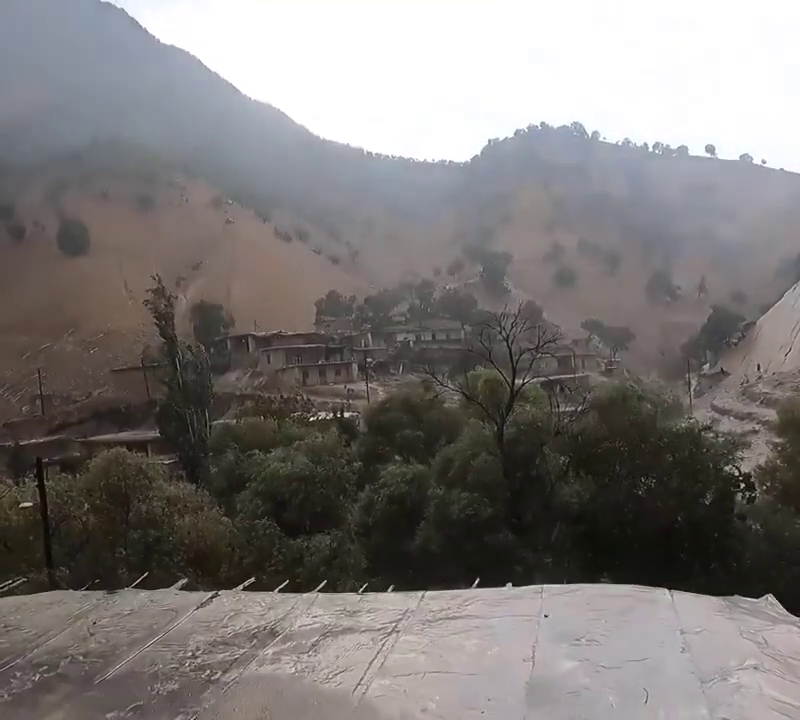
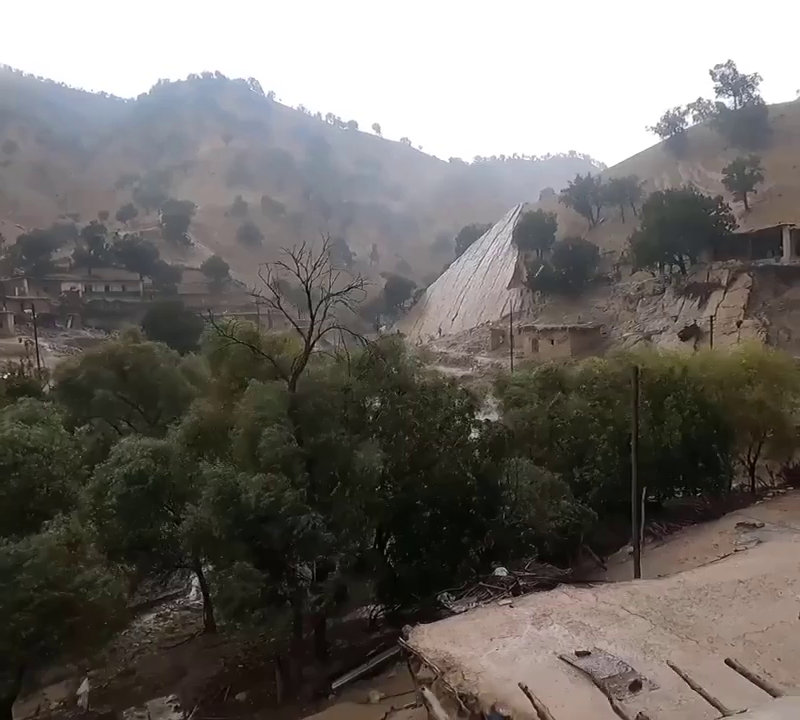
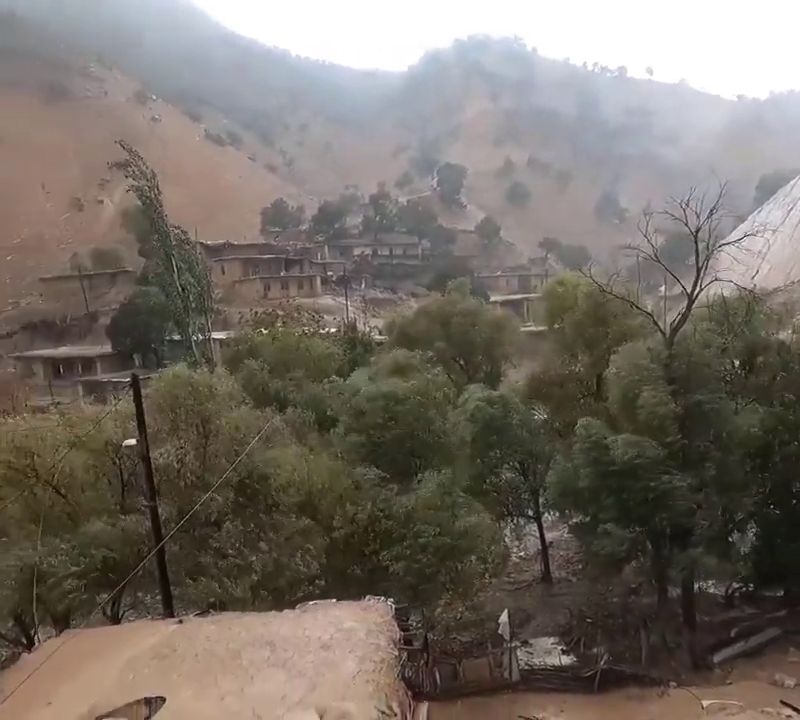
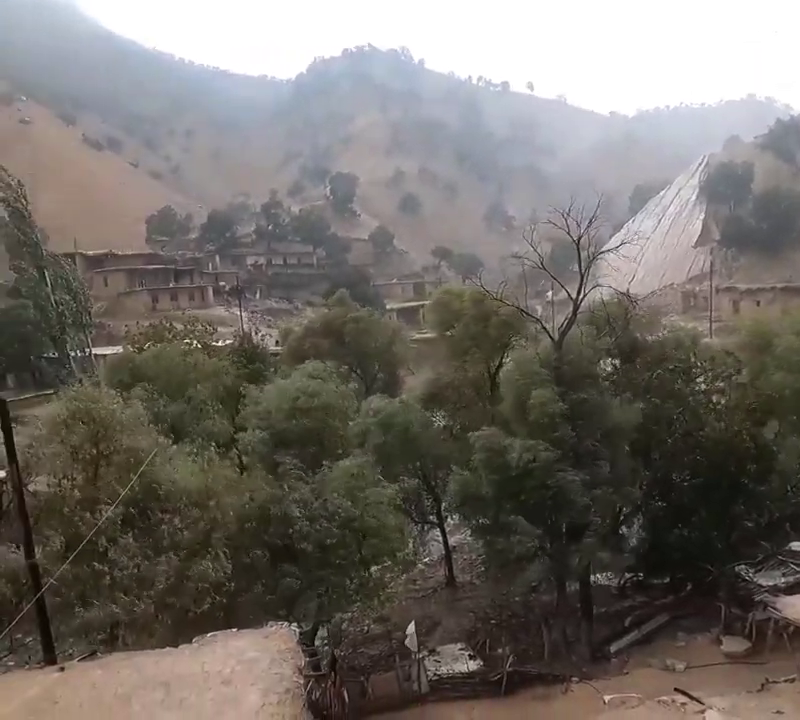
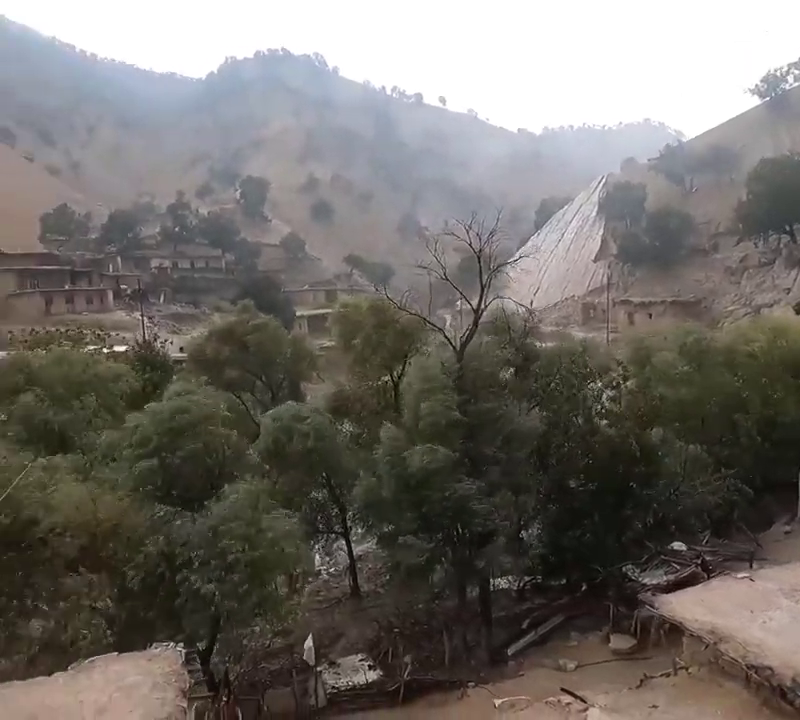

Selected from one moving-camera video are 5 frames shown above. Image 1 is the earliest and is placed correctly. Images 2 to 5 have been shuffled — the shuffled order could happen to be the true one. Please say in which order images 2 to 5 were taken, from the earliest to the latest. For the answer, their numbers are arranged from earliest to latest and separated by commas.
2, 5, 4, 3
